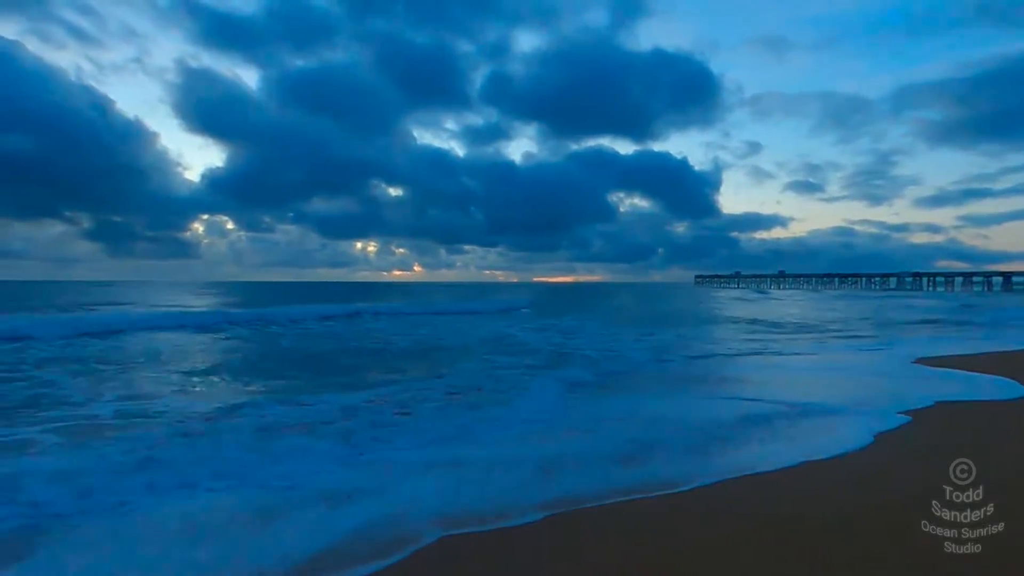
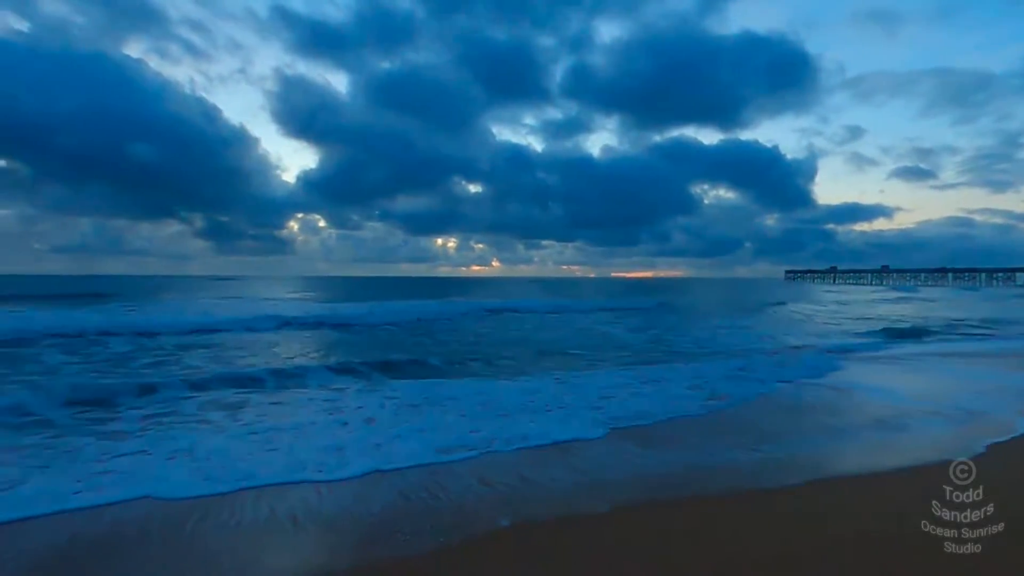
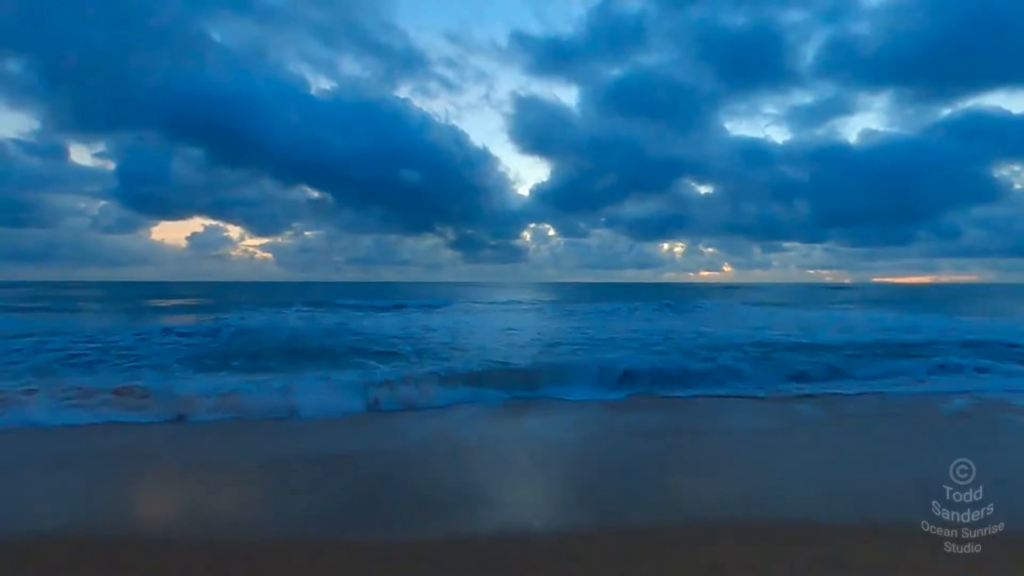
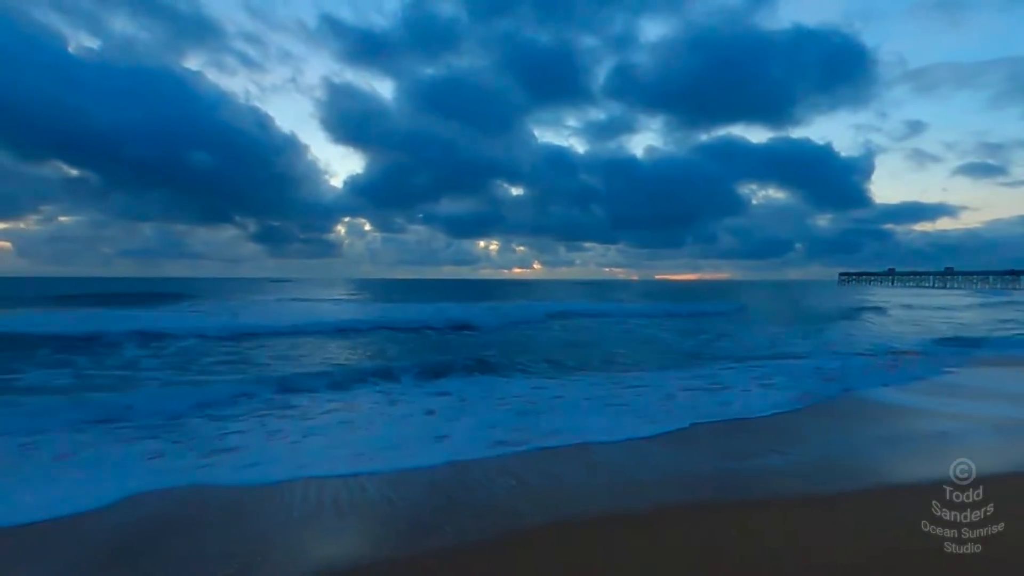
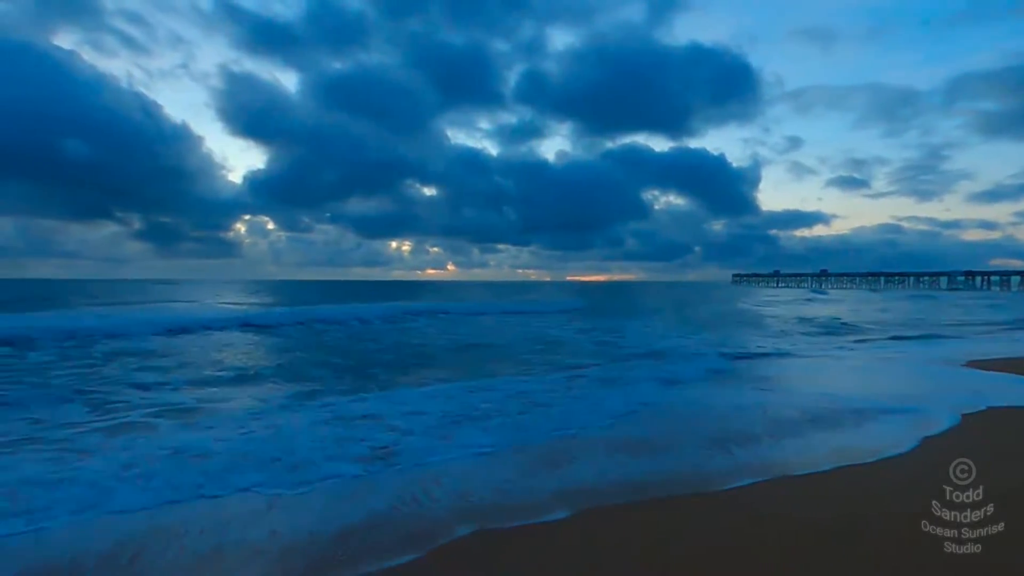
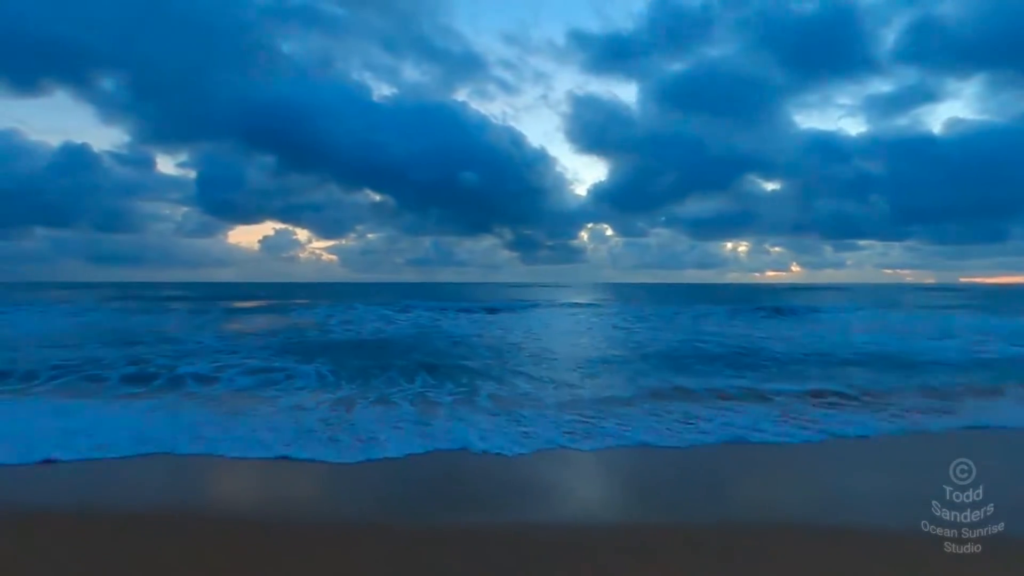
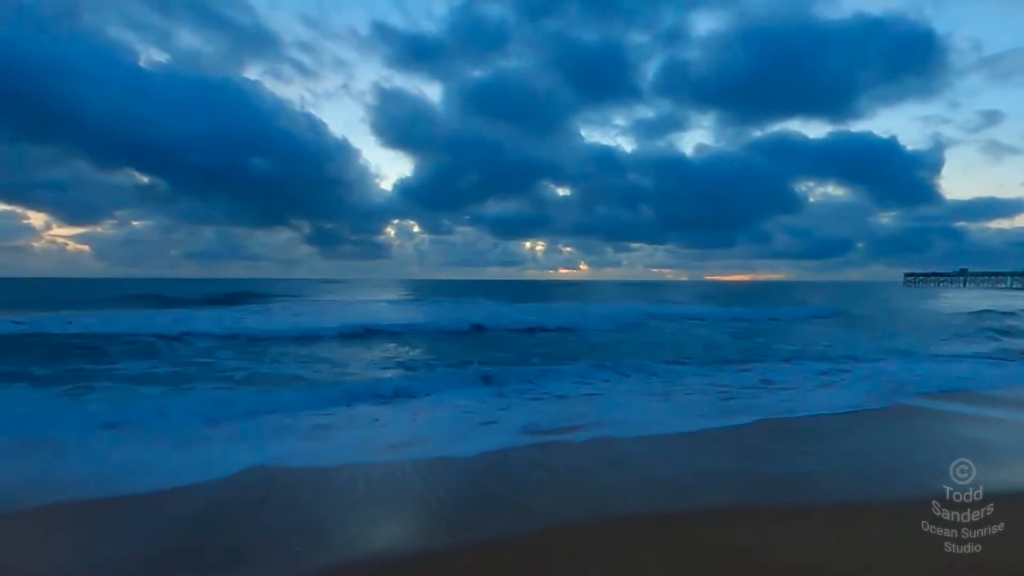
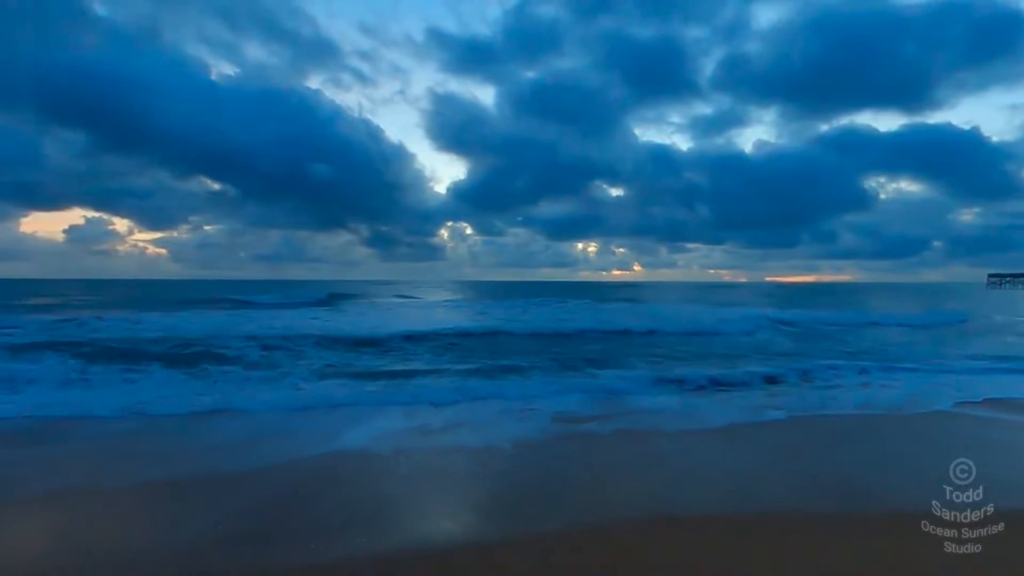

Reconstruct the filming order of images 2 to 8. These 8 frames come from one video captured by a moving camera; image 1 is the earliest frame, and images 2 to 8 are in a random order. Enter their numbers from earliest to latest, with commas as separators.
5, 2, 4, 7, 8, 3, 6
